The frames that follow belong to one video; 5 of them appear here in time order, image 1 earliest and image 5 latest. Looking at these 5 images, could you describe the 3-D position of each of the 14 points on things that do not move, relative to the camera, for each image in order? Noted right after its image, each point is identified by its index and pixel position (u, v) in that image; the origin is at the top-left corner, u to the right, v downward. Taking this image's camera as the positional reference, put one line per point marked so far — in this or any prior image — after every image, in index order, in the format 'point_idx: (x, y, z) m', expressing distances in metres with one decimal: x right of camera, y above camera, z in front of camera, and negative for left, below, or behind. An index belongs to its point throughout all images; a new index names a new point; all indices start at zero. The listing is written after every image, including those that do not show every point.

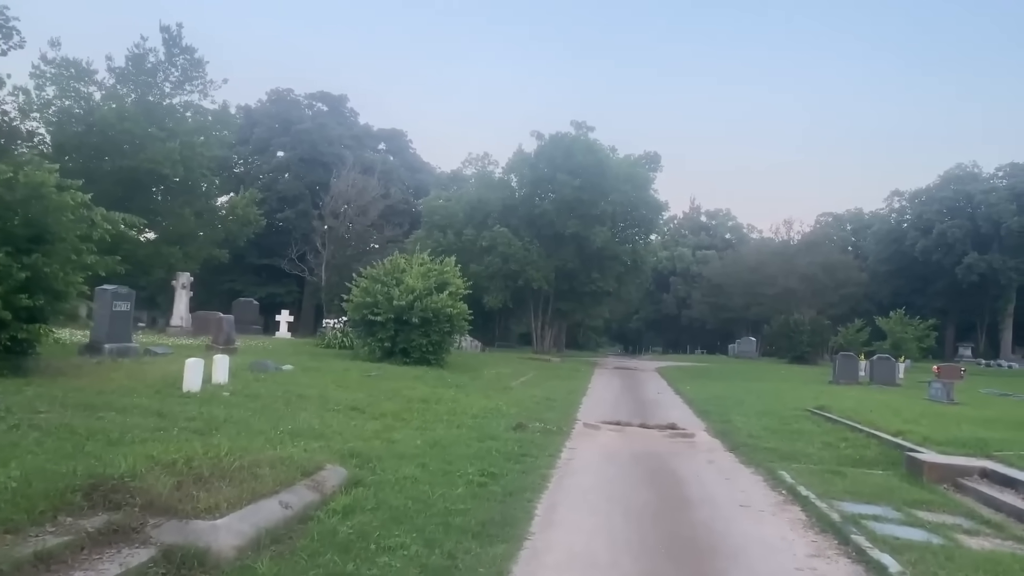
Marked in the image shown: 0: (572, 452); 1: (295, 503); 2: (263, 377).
0: (+0.8, -2.3, +12.3) m
1: (-1.8, -1.7, +7.2) m
2: (-4.6, -1.6, +16.5) m
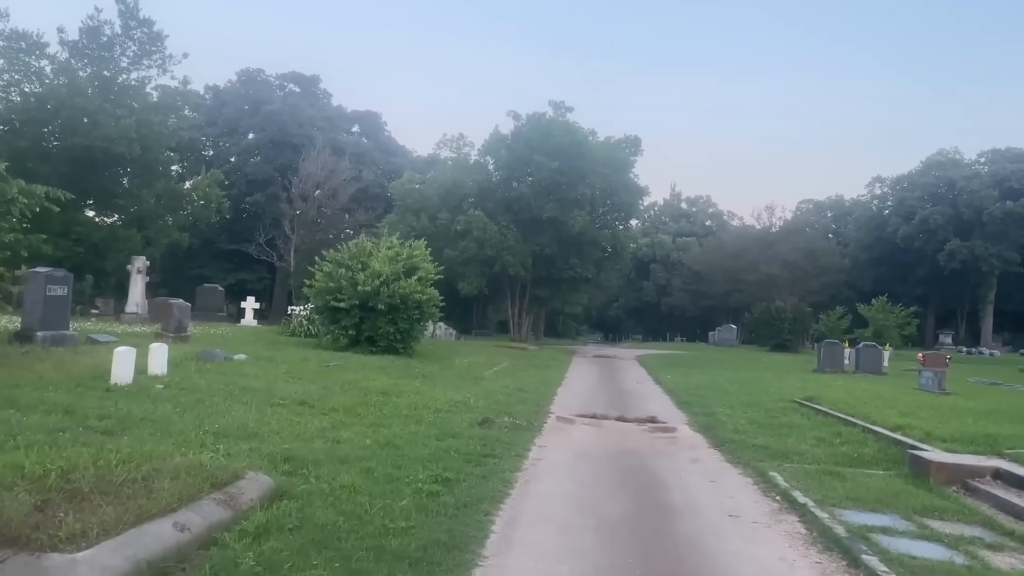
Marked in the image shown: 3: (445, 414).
0: (+0.4, -2.0, +11.1) m
1: (-2.1, -1.6, +5.9) m
2: (-5.2, -1.3, +15.2) m
3: (-1.0, -1.9, +12.9) m
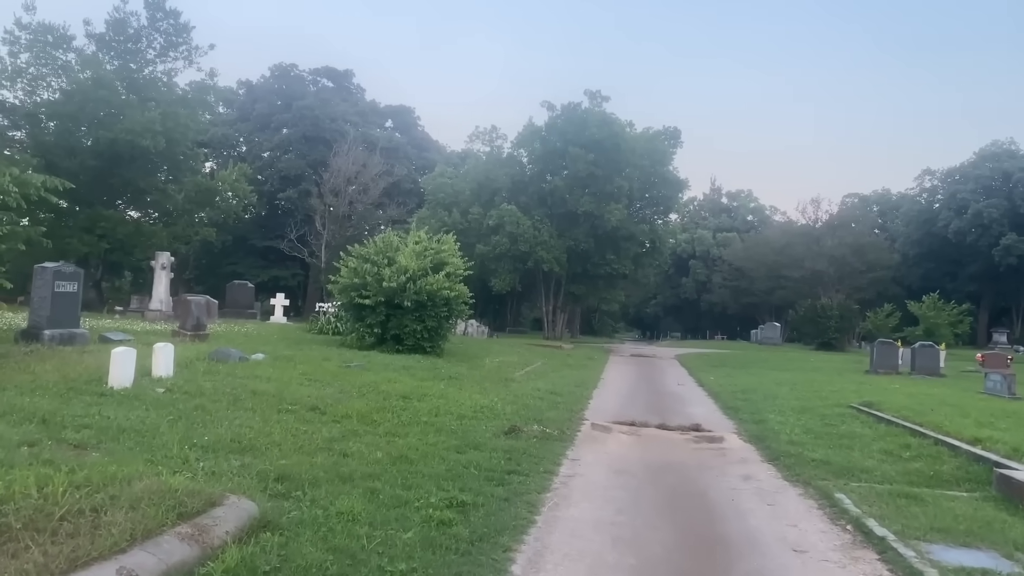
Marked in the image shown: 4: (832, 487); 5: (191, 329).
0: (+0.7, -2.0, +9.9) m
1: (-2.0, -1.5, +4.8) m
2: (-4.7, -1.3, +14.2) m
3: (-0.6, -1.8, +11.8) m
4: (+3.3, -2.0, +9.1) m
5: (-7.1, -0.9, +19.7) m
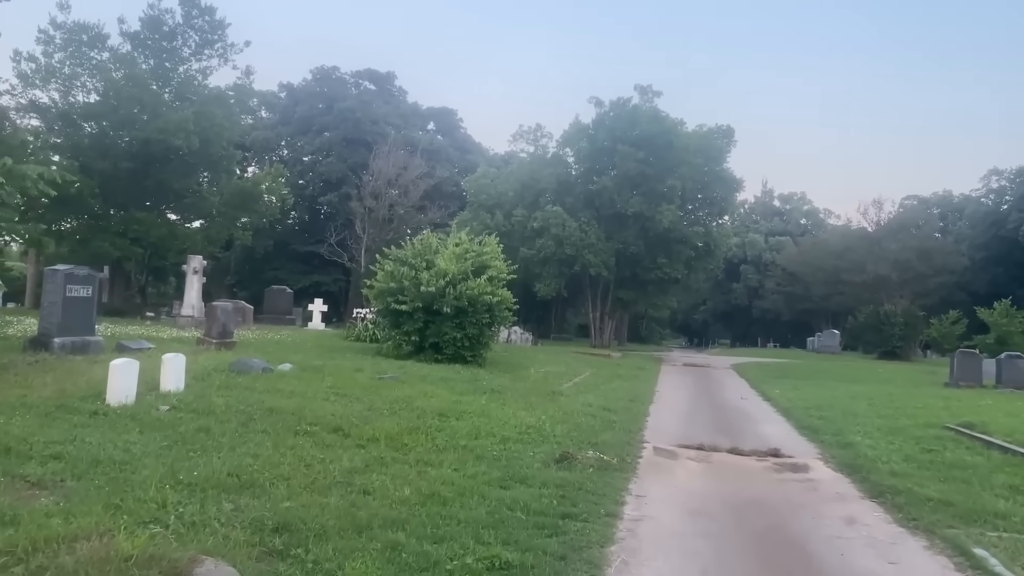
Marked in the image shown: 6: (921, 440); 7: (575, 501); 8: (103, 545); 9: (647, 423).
0: (+1.2, -2.0, +8.3) m
1: (-1.7, -1.5, +3.4) m
2: (-4.0, -1.3, +12.9) m
3: (0.0, -1.8, +10.3) m
4: (+3.7, -2.1, +7.3) m
5: (-6.1, -1.0, +18.4) m
6: (+5.9, -2.2, +12.7) m
7: (+0.6, -1.9, +7.9) m
8: (-2.2, -1.4, +4.7) m
9: (+2.2, -2.1, +14.3) m
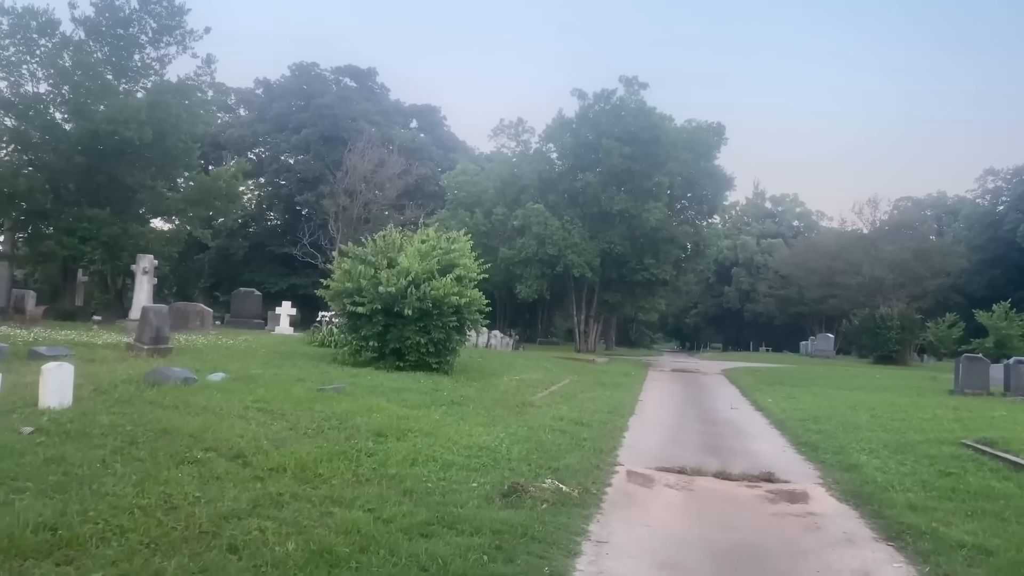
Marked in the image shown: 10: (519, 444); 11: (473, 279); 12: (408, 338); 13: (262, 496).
0: (+0.6, -2.0, +6.5) m
1: (-2.3, -1.5, +1.6) m
2: (-4.6, -1.3, +11.1) m
3: (-0.6, -1.8, +8.5) m
4: (+3.2, -2.0, +5.6) m
5: (-6.8, -1.0, +16.6) m
6: (+5.3, -2.1, +11.0) m
7: (0.0, -1.8, +6.1) m
8: (-2.7, -1.3, +3.0) m
9: (+1.6, -2.1, +12.5) m
10: (+0.1, -1.9, +10.8) m
11: (-0.9, +0.2, +19.8) m
12: (-2.2, -1.0, +18.7) m
13: (-2.0, -1.6, +7.0) m
